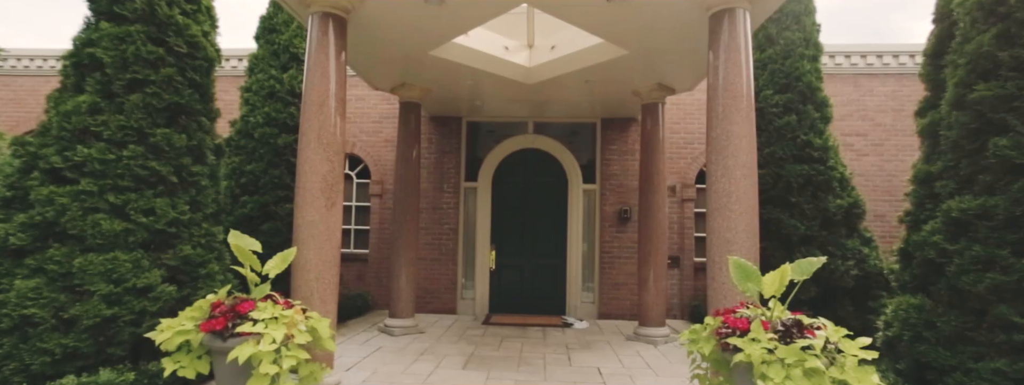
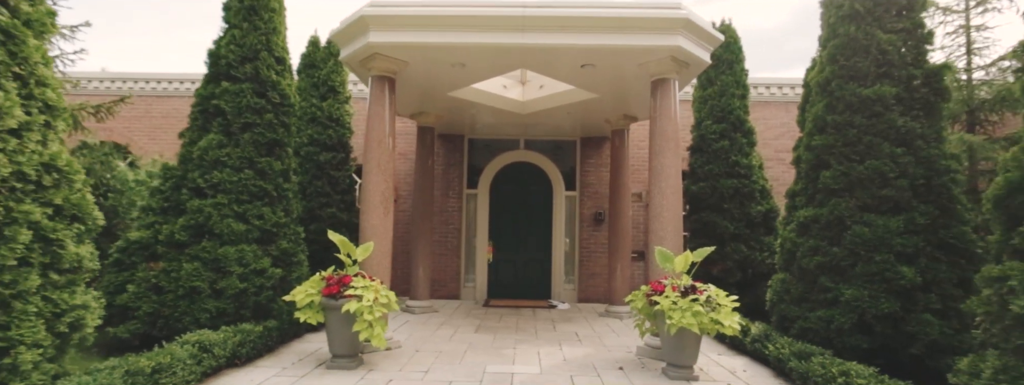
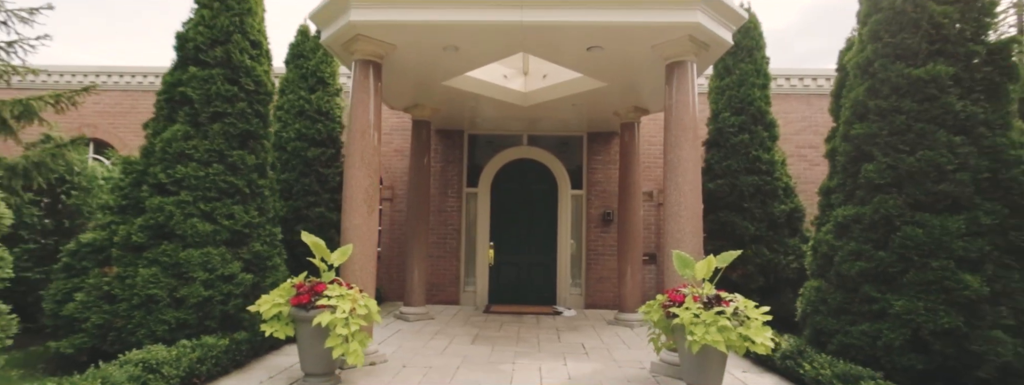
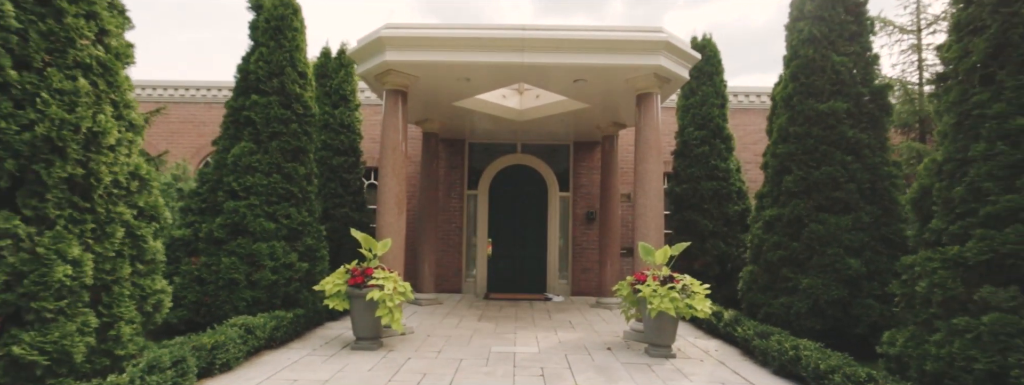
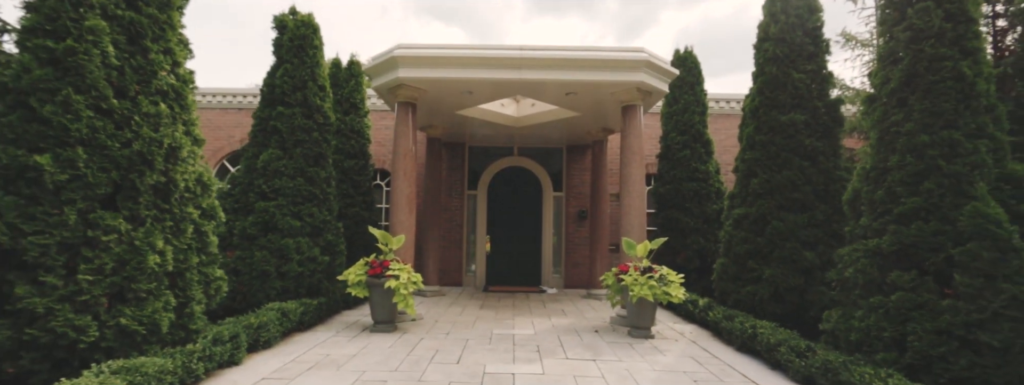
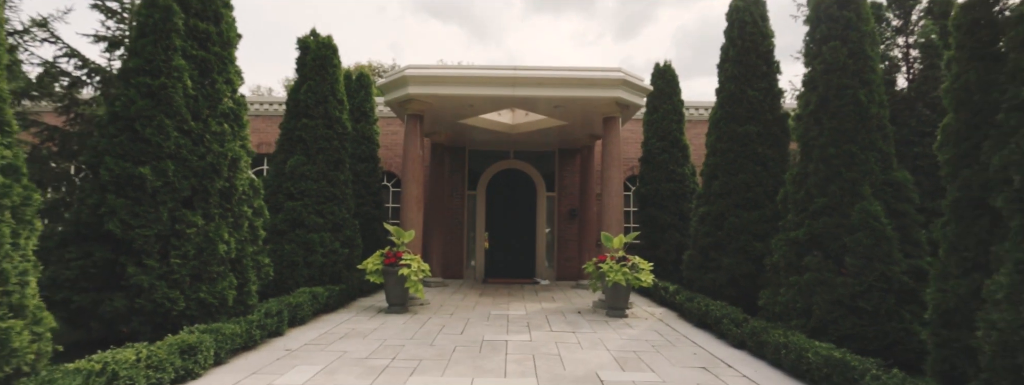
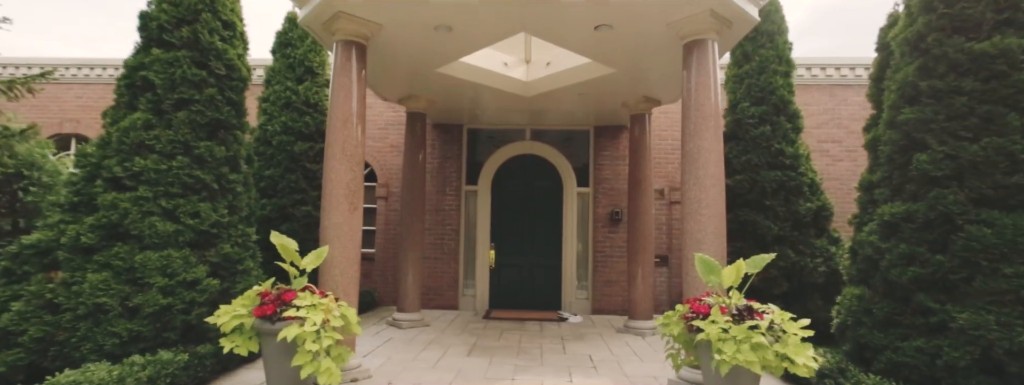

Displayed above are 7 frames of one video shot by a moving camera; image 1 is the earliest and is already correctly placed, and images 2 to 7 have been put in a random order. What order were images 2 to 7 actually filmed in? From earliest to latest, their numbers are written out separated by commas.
7, 3, 2, 4, 5, 6
